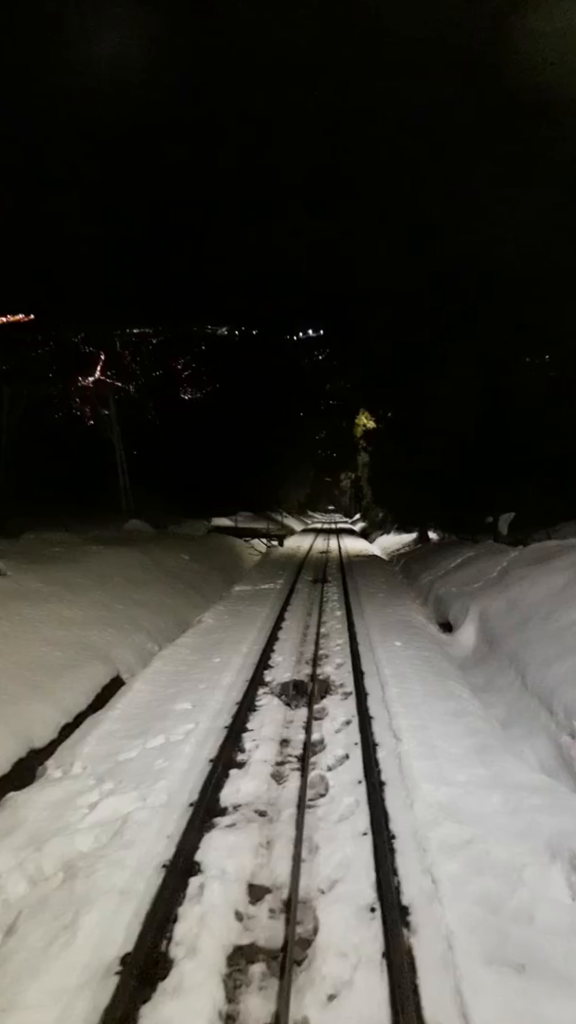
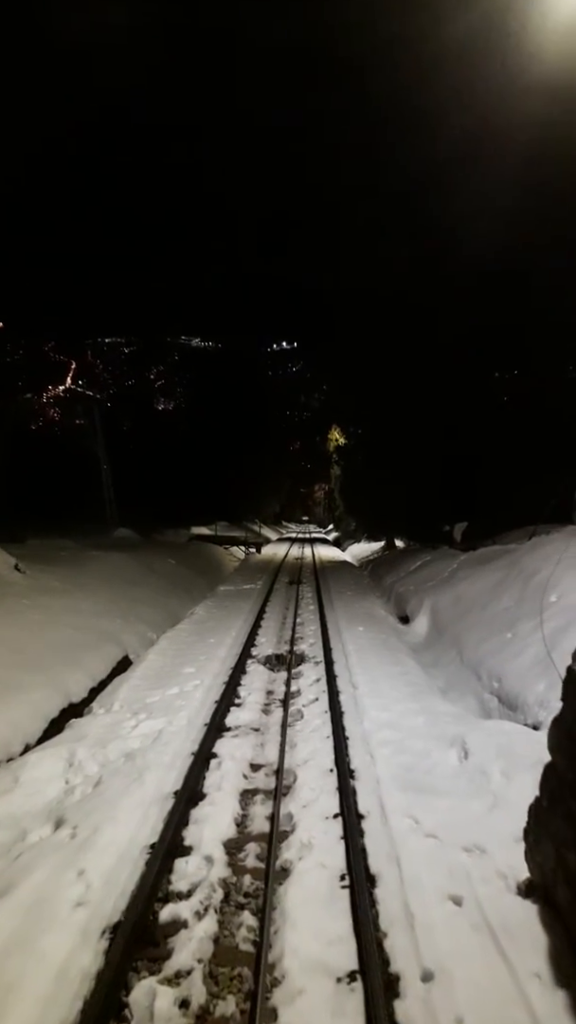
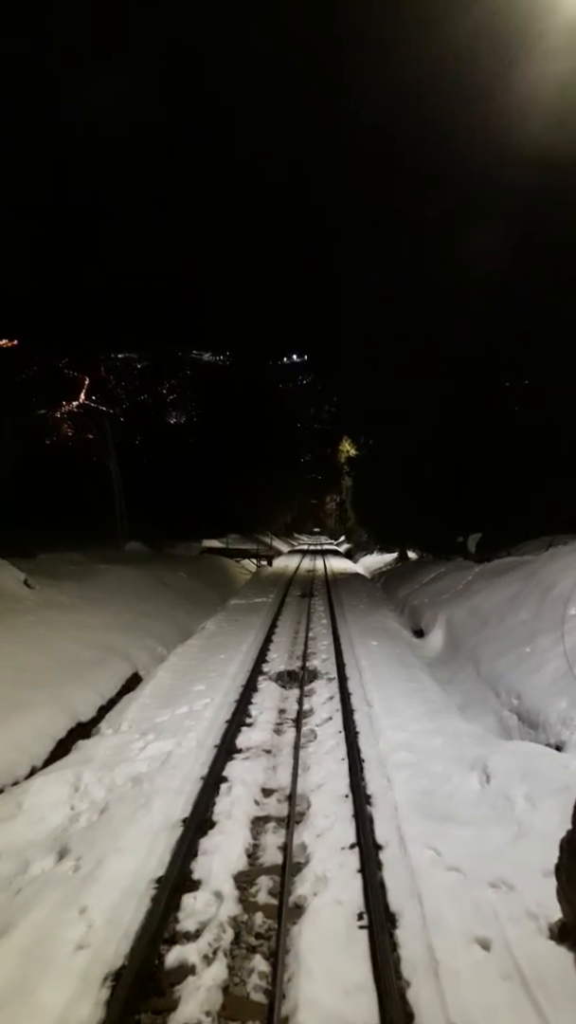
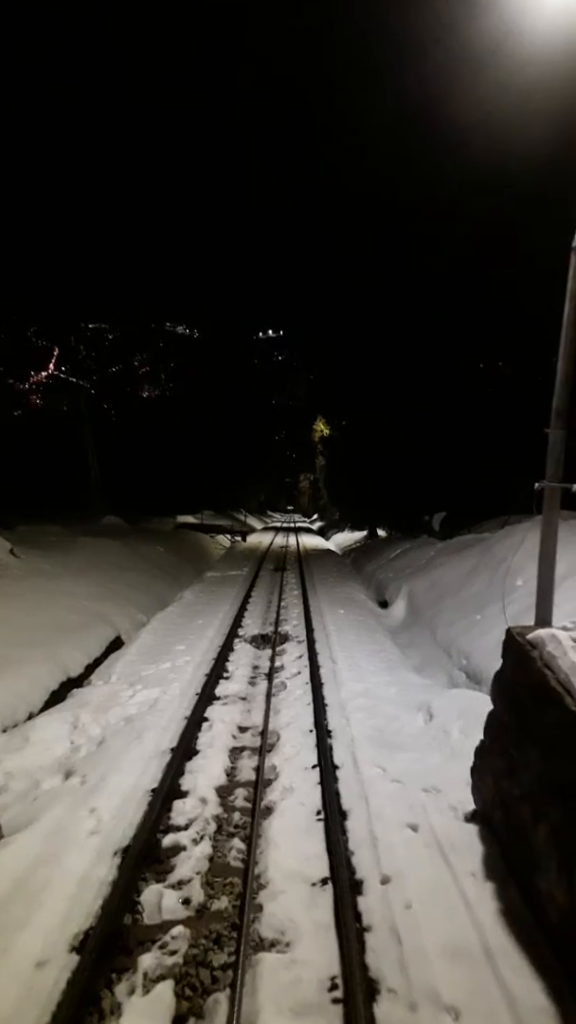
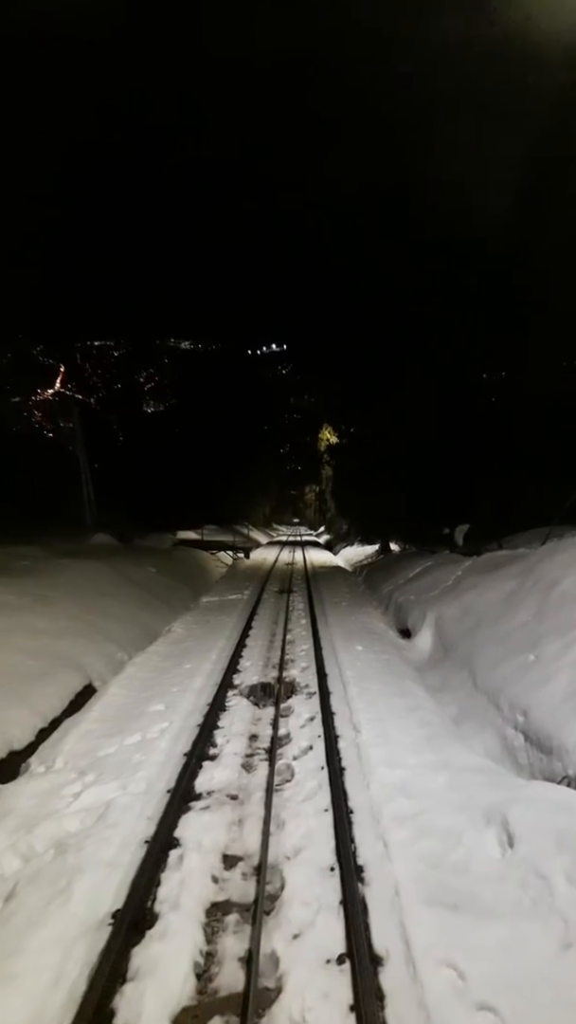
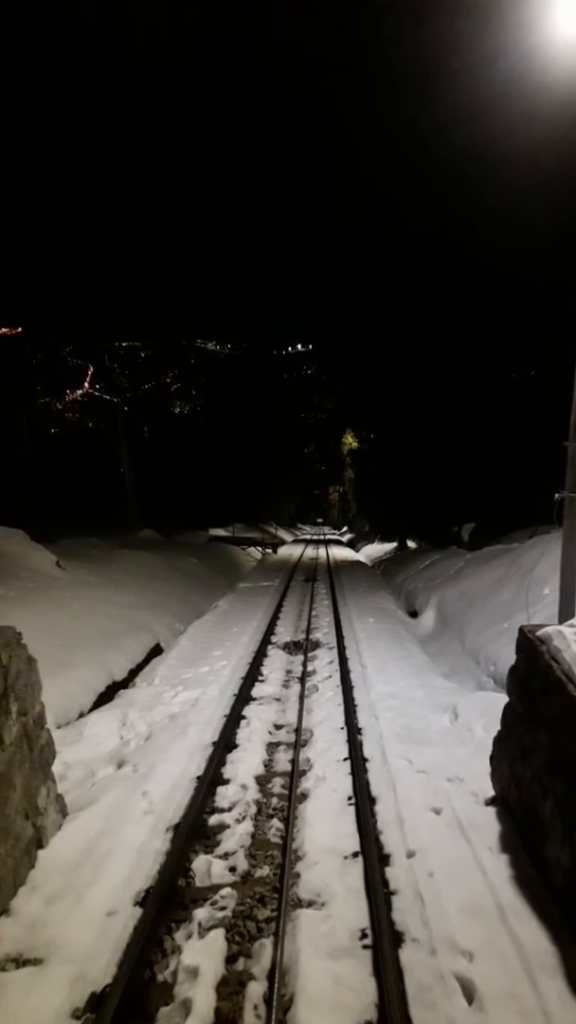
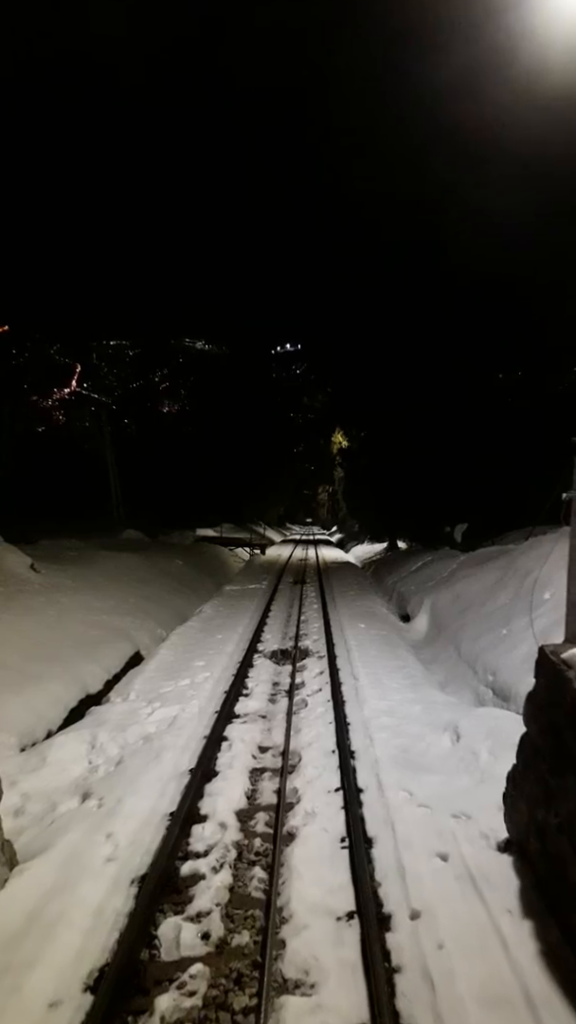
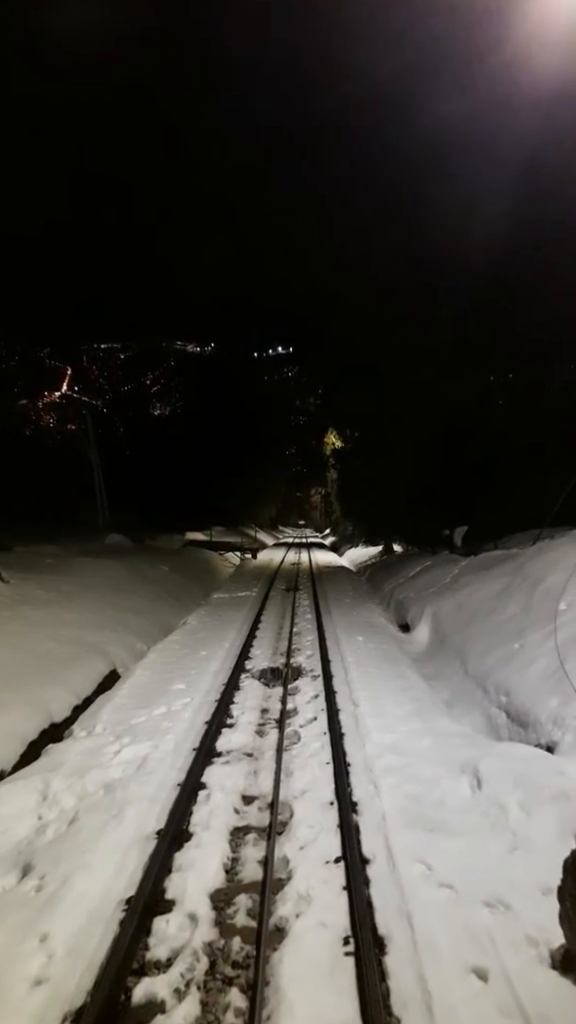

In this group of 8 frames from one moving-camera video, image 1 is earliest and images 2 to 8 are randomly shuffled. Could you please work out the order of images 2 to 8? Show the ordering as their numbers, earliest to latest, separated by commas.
5, 8, 3, 2, 7, 4, 6
